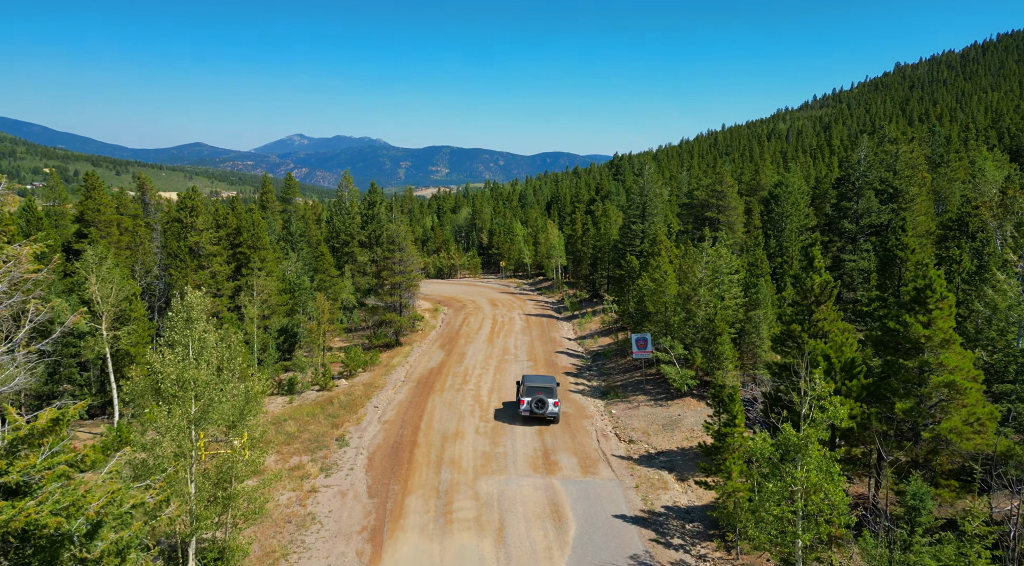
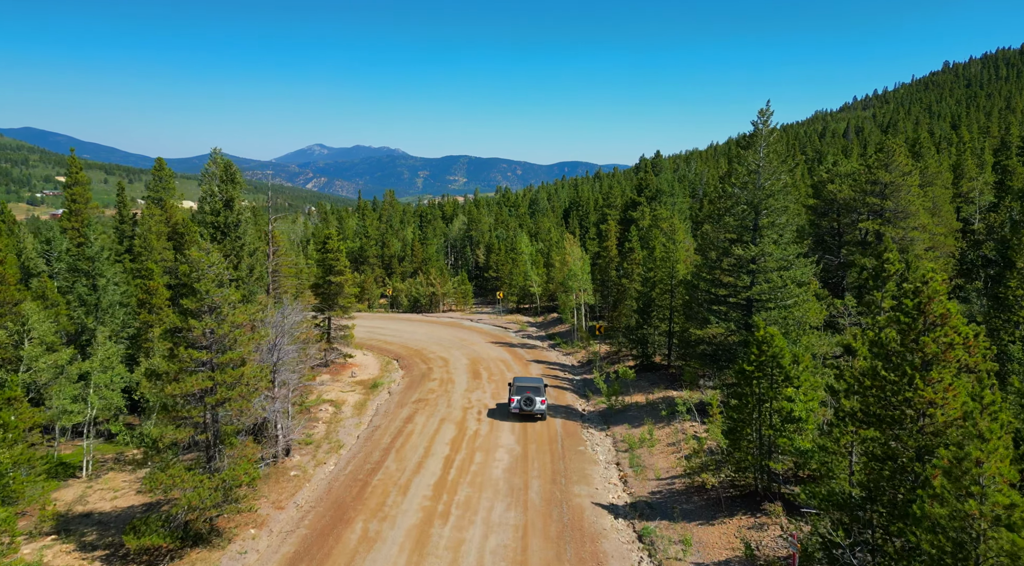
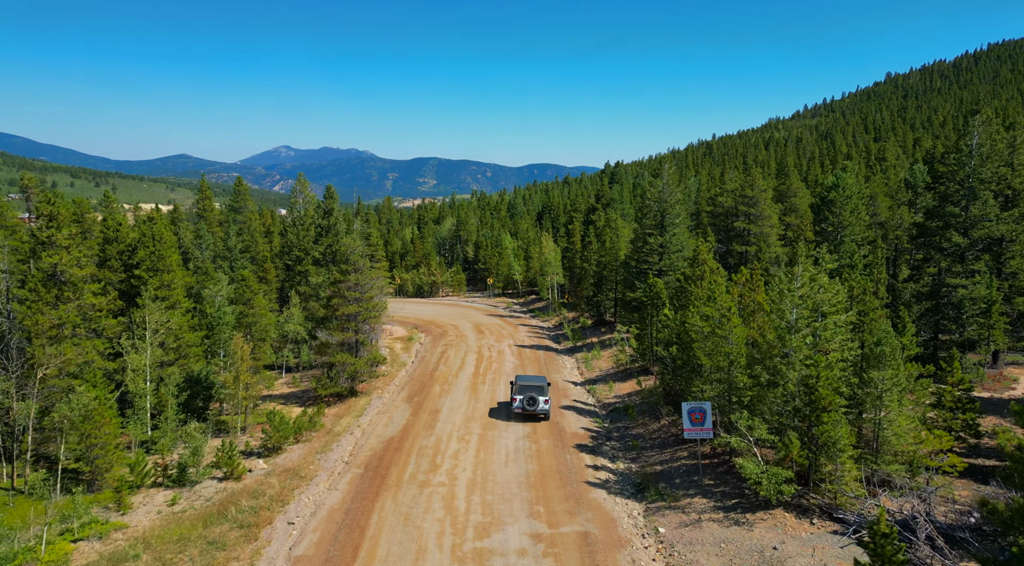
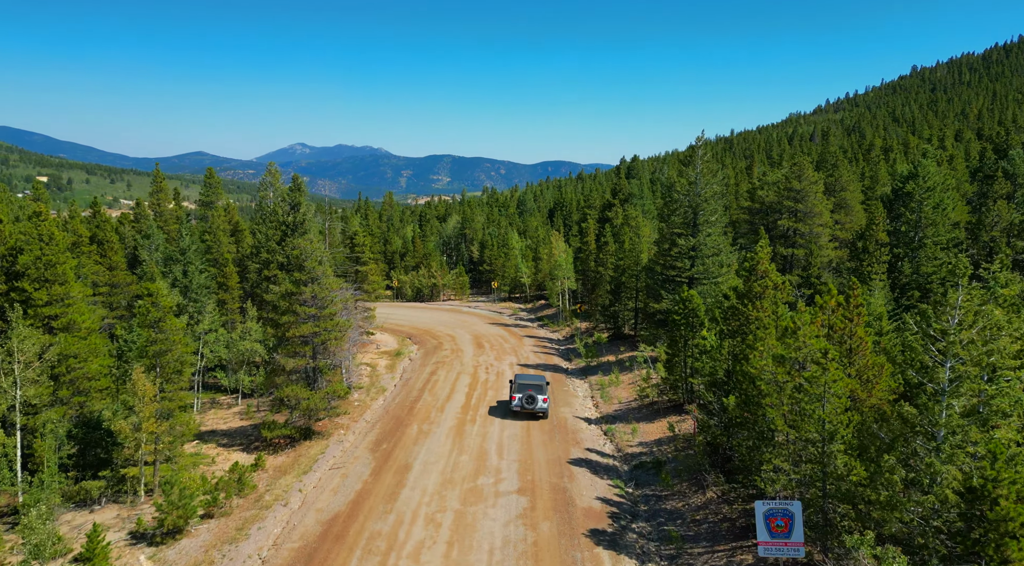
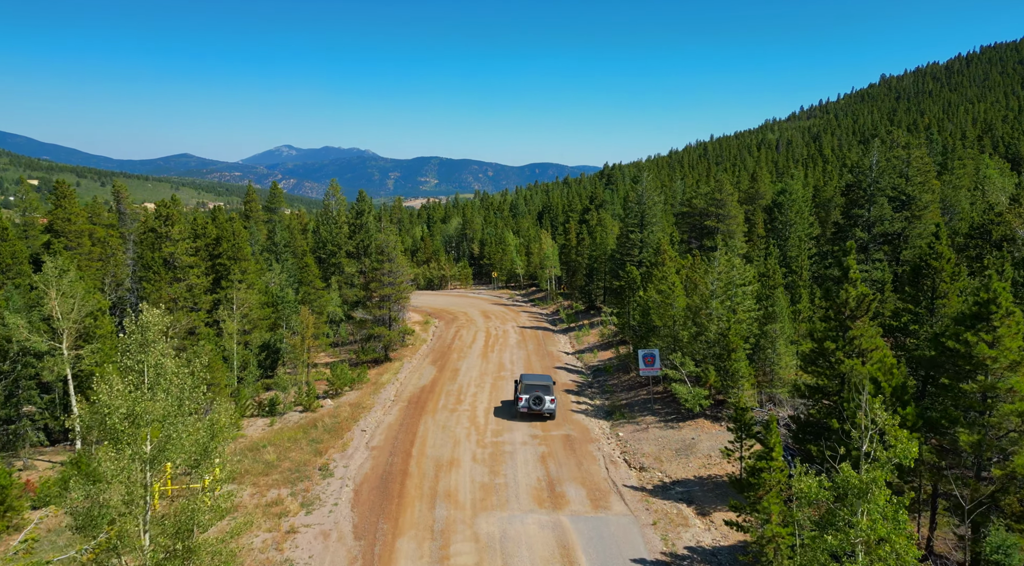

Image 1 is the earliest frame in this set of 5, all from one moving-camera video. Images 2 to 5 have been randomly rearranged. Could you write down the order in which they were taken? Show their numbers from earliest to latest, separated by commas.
5, 3, 4, 2
